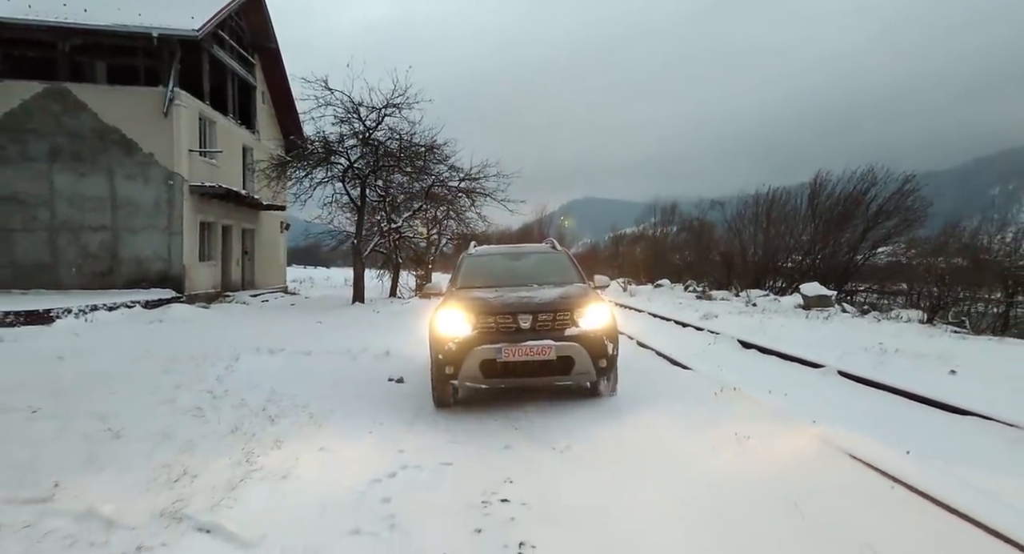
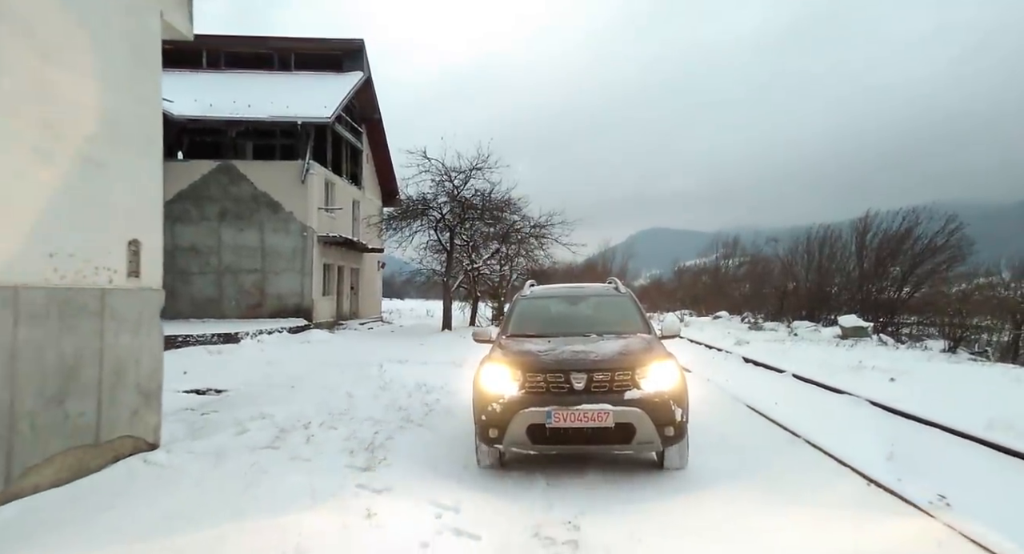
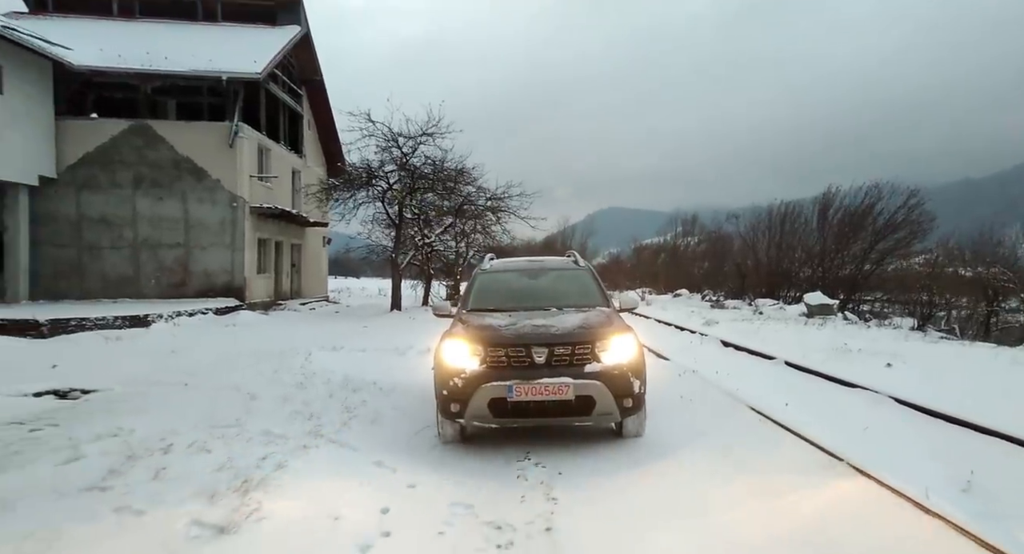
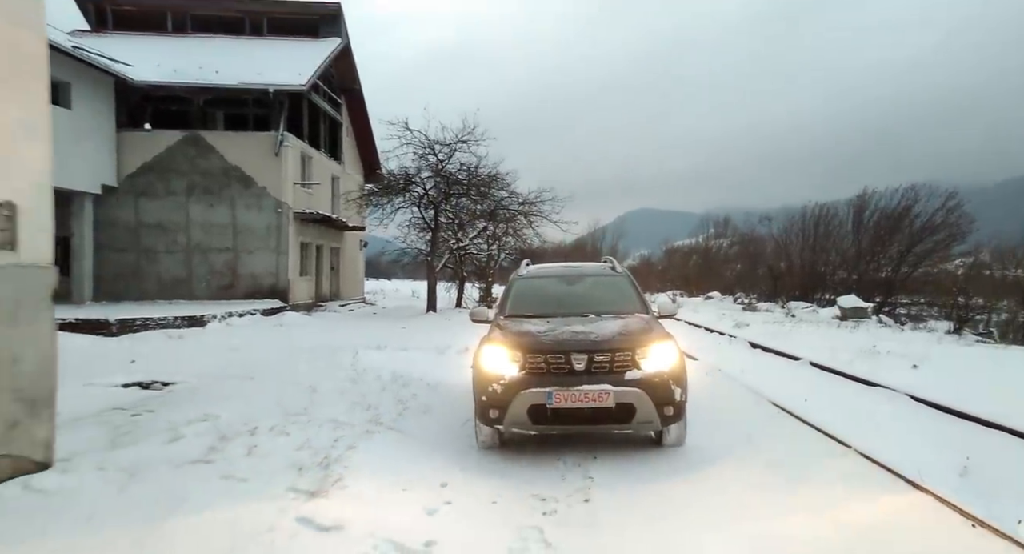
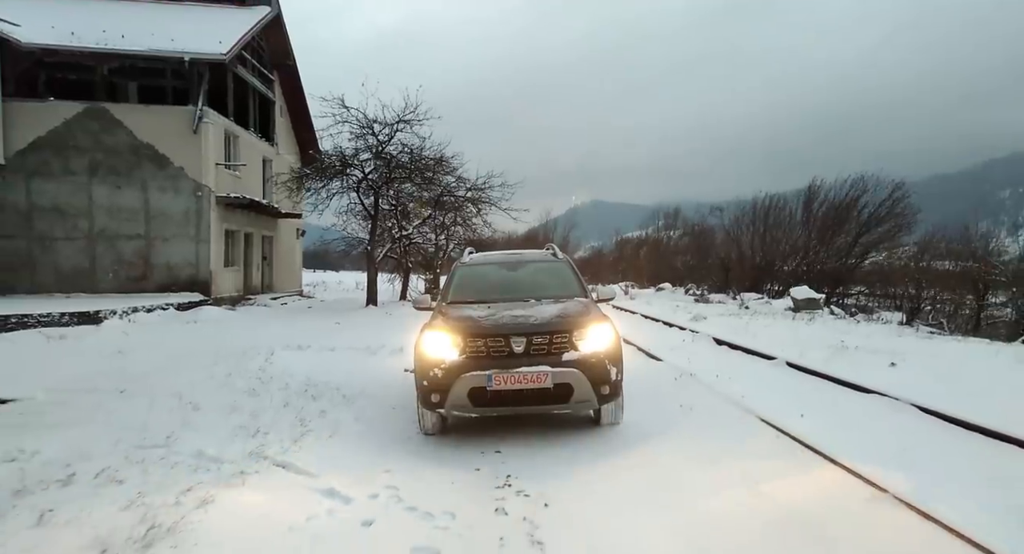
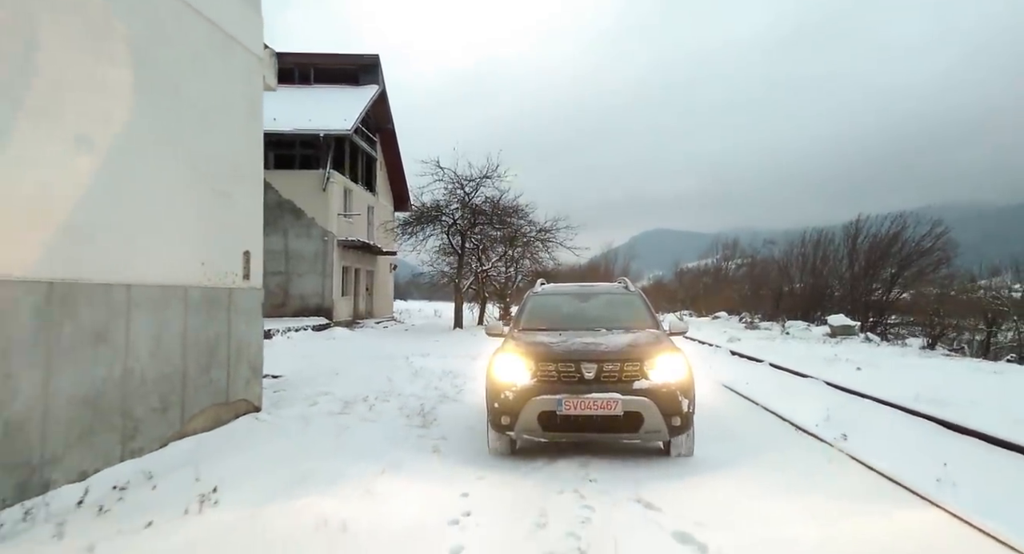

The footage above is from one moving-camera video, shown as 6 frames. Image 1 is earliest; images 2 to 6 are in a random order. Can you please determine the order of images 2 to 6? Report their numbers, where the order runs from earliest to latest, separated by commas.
5, 3, 4, 2, 6
